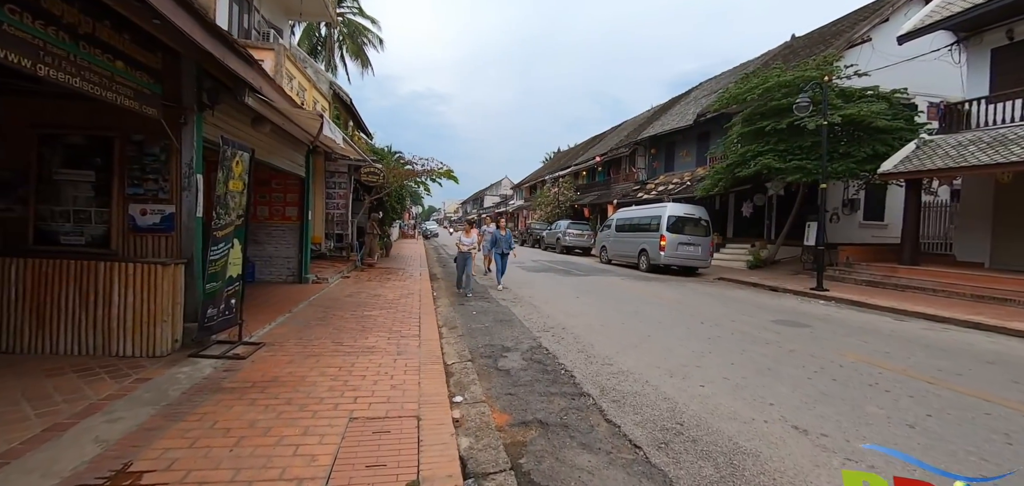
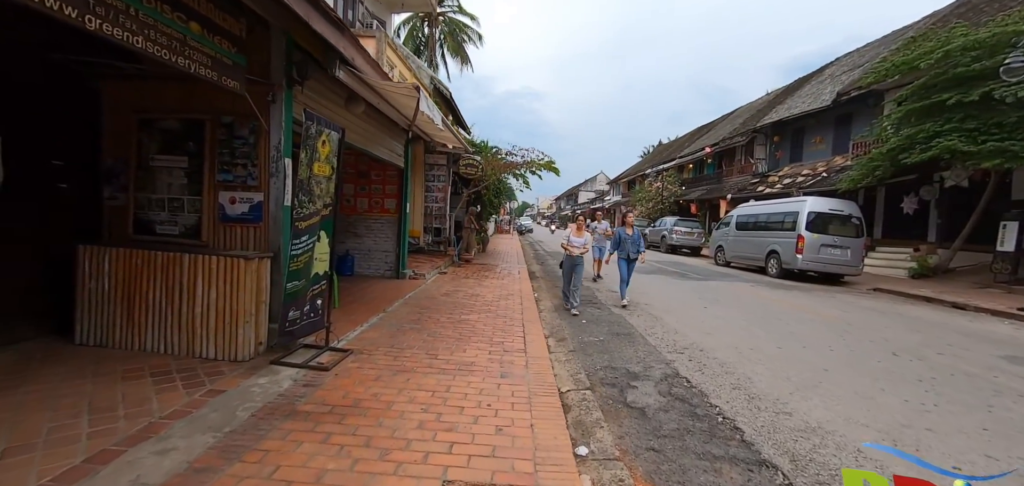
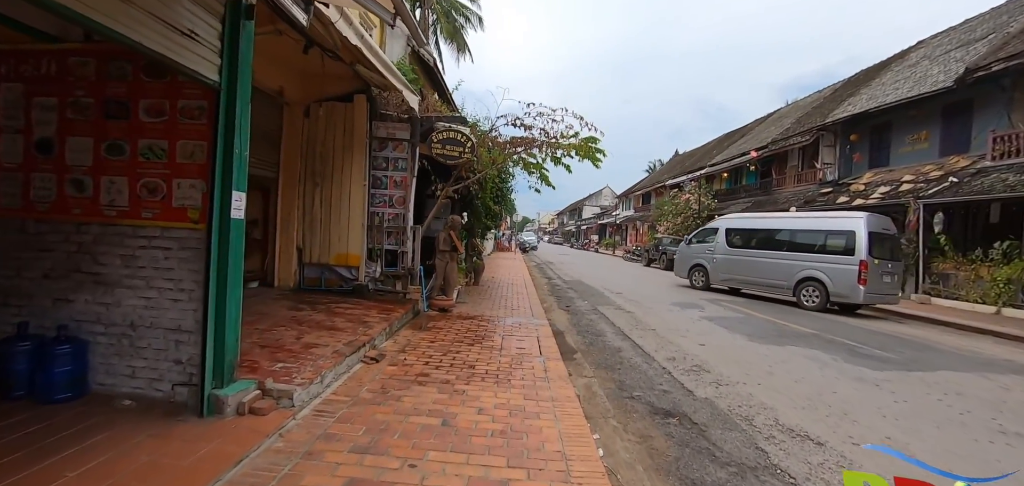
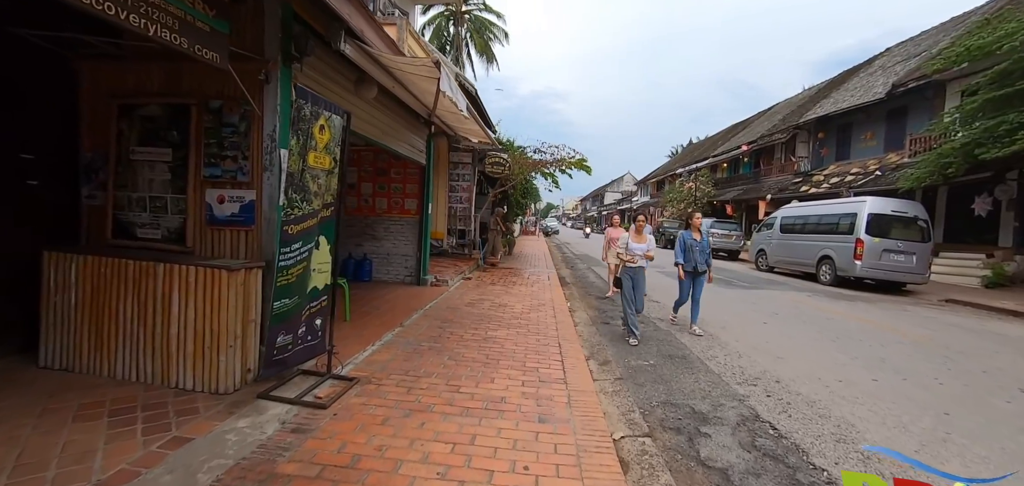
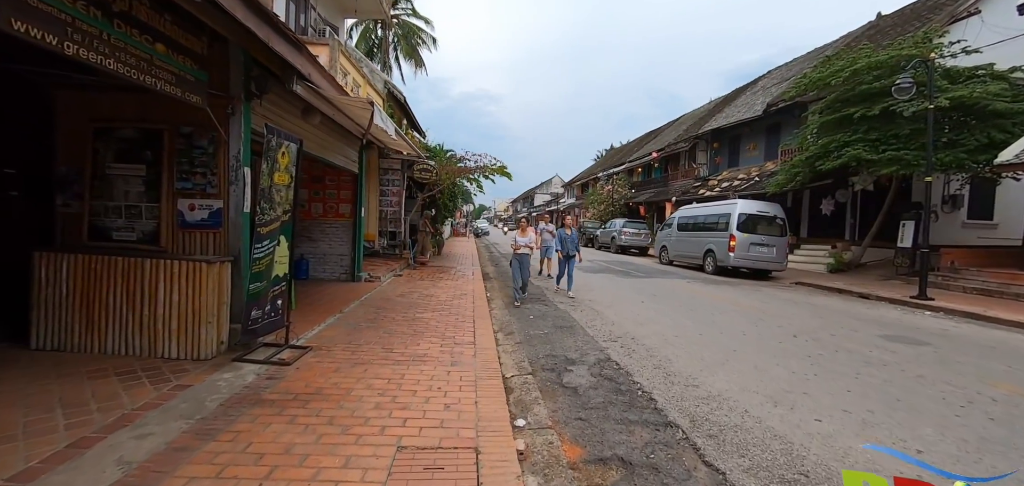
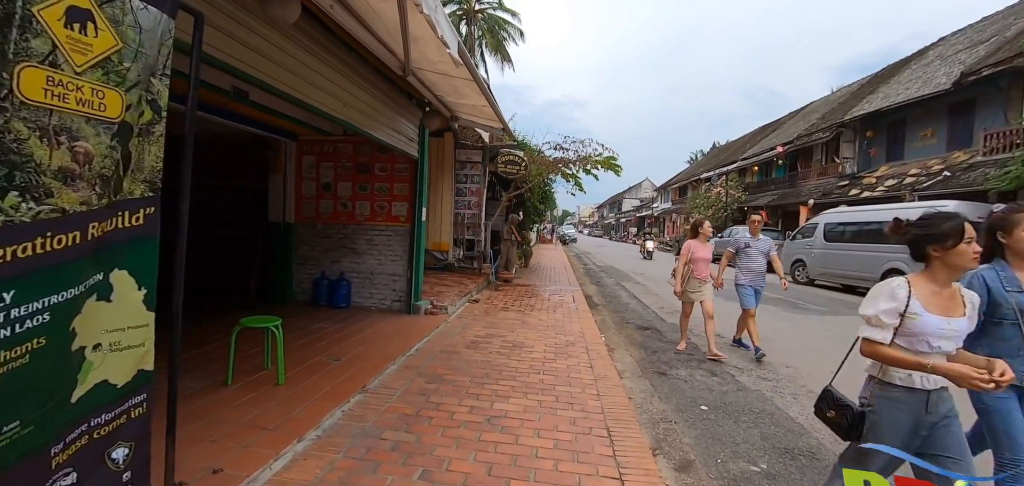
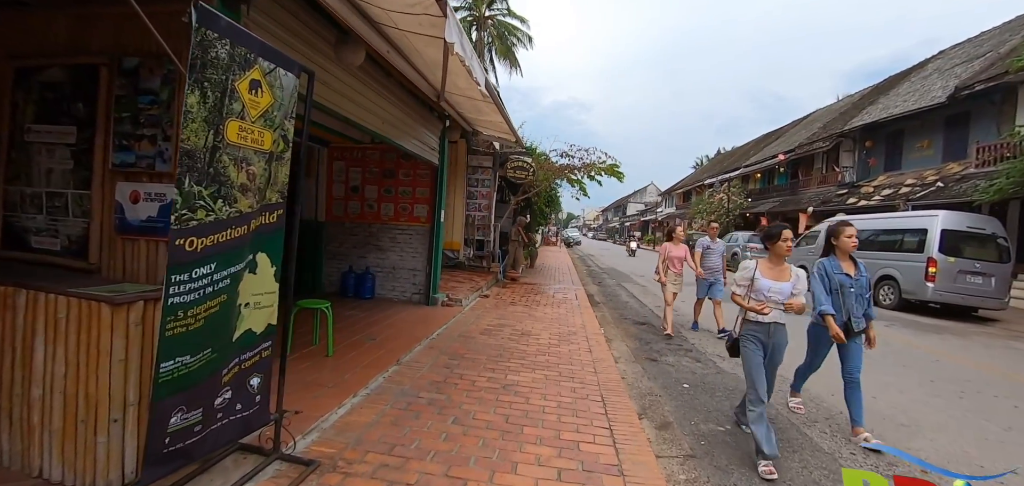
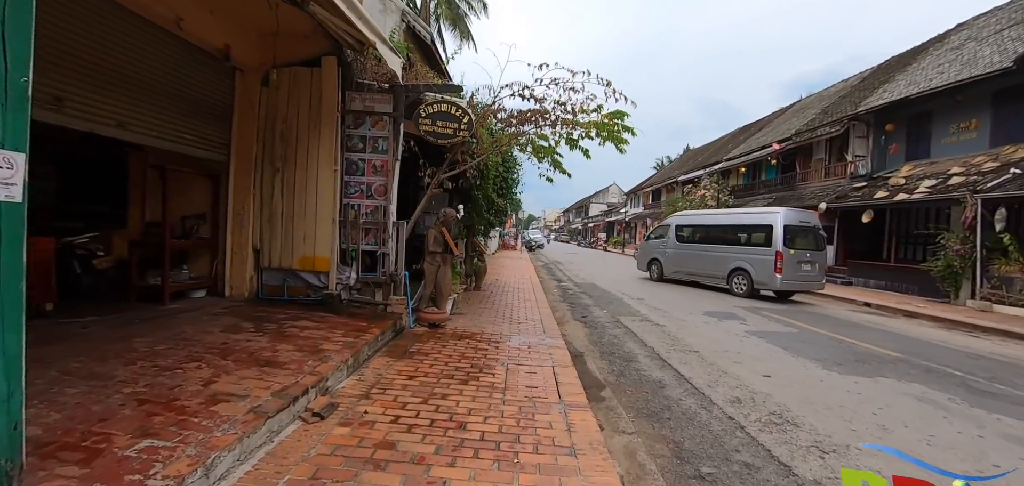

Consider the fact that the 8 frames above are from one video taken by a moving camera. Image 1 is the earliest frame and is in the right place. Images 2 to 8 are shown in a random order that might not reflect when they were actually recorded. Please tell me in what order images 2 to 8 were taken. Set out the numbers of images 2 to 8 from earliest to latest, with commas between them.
5, 2, 4, 7, 6, 3, 8
